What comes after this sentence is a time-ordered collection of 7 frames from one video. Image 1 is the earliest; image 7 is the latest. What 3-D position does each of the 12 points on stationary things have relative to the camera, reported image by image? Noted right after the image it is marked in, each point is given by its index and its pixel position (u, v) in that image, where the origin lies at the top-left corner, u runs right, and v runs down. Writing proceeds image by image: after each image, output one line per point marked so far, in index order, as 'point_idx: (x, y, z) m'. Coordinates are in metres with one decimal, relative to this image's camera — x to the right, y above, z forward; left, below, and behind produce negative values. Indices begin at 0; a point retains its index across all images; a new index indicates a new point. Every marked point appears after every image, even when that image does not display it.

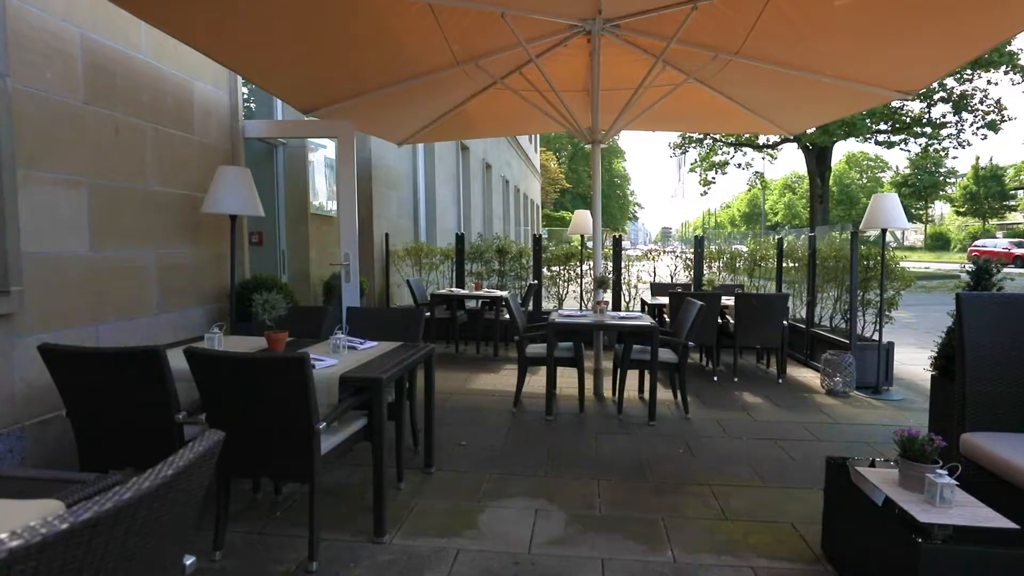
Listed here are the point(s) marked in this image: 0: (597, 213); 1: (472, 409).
0: (+0.7, +0.6, +5.0) m
1: (-0.3, -0.9, +4.3) m
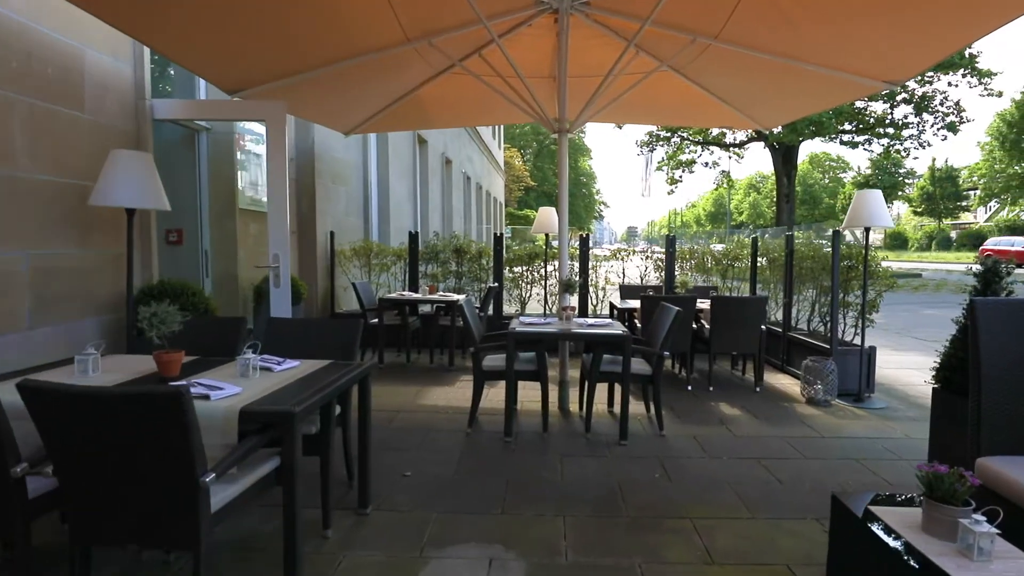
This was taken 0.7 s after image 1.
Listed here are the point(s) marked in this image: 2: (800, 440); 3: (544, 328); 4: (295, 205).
0: (+0.4, +0.6, +4.5) m
1: (-0.6, -0.9, +3.8) m
2: (+1.8, -1.0, +3.8) m
3: (+0.2, -0.3, +3.9) m
4: (-2.5, +0.9, +6.7) m
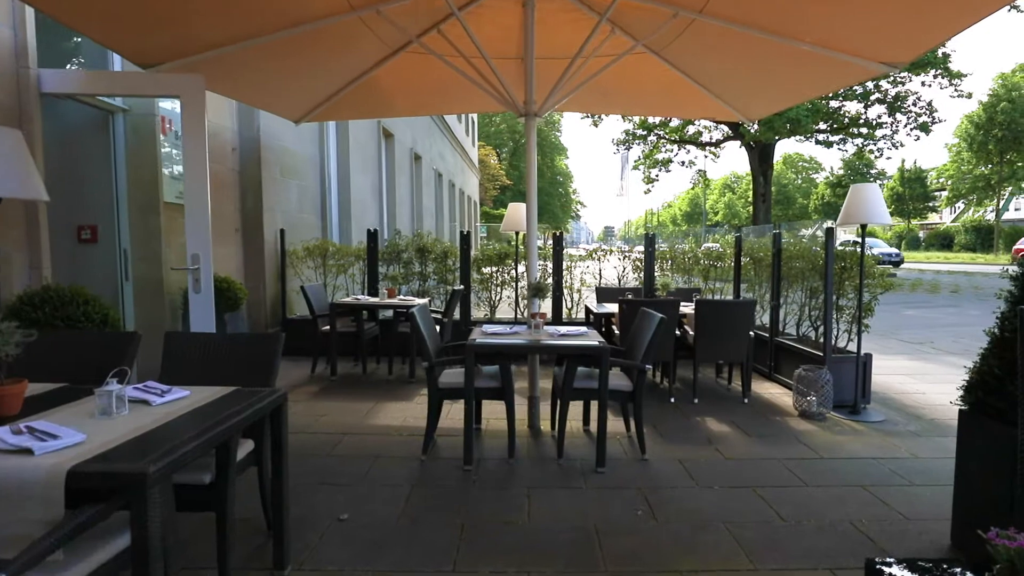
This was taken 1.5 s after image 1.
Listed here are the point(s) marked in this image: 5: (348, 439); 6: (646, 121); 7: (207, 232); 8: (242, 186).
0: (+0.1, +0.6, +4.1) m
1: (-0.8, -1.0, +3.3) m
2: (+1.6, -1.0, +3.3) m
3: (0.0, -0.3, +3.4) m
4: (-2.8, +0.9, +6.1) m
5: (-1.0, -0.9, +3.6) m
6: (+3.1, +3.7, +13.5) m
7: (-1.8, +0.3, +3.4) m
8: (-2.8, +1.1, +6.1) m
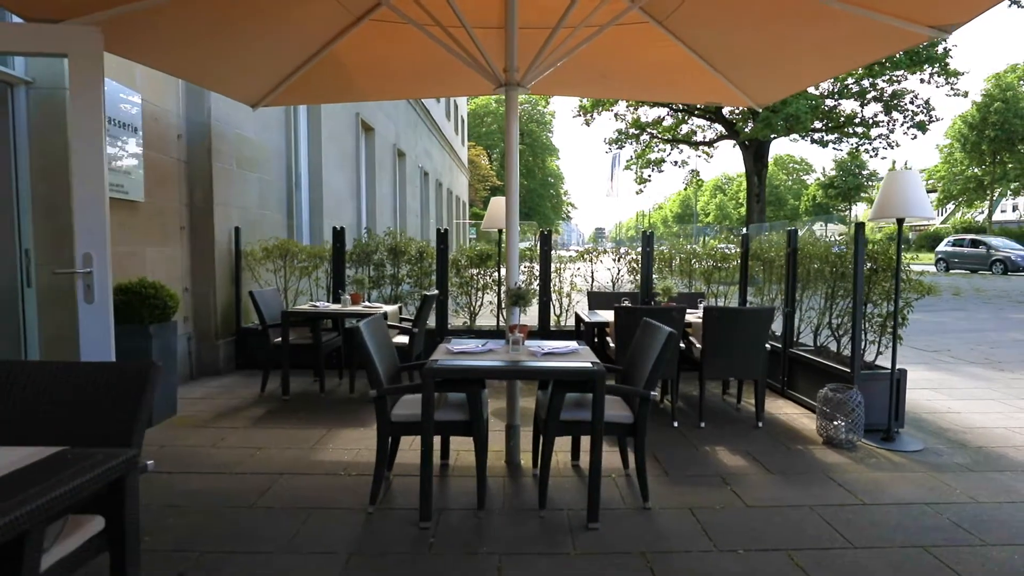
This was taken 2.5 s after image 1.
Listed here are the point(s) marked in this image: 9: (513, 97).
0: (0.0, +0.5, +3.4) m
1: (-0.9, -1.0, +2.6) m
2: (+1.5, -1.0, +2.7) m
3: (-0.1, -0.3, +2.7) m
4: (-3.0, +0.9, +5.4) m
5: (-1.2, -1.0, +3.0) m
6: (+2.8, +3.7, +12.9) m
7: (-1.9, +0.3, +2.7) m
8: (-3.0, +1.0, +5.4) m
9: (0.0, +1.1, +3.4) m
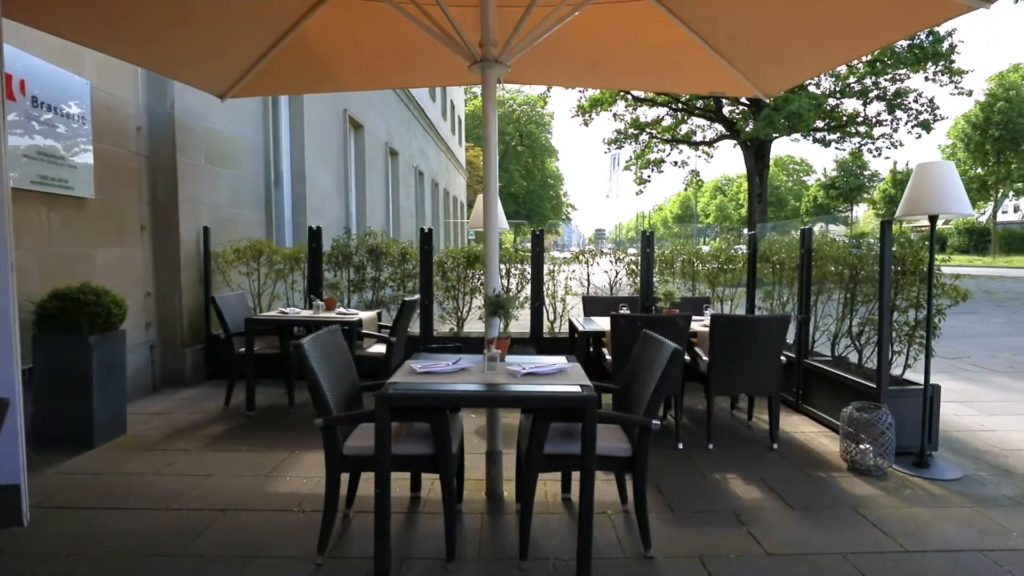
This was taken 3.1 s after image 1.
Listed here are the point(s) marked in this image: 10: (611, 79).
0: (-0.1, +0.5, +3.0) m
1: (-1.0, -1.0, +2.2) m
2: (+1.4, -1.1, +2.3) m
3: (-0.2, -0.4, +2.3) m
4: (-3.1, +0.8, +5.0) m
5: (-1.3, -1.0, +2.5) m
6: (+2.7, +3.6, +12.5) m
7: (-2.0, +0.3, +2.3) m
8: (-3.1, +1.0, +5.0) m
9: (-0.1, +1.1, +3.0) m
10: (+0.8, +1.6, +4.6) m
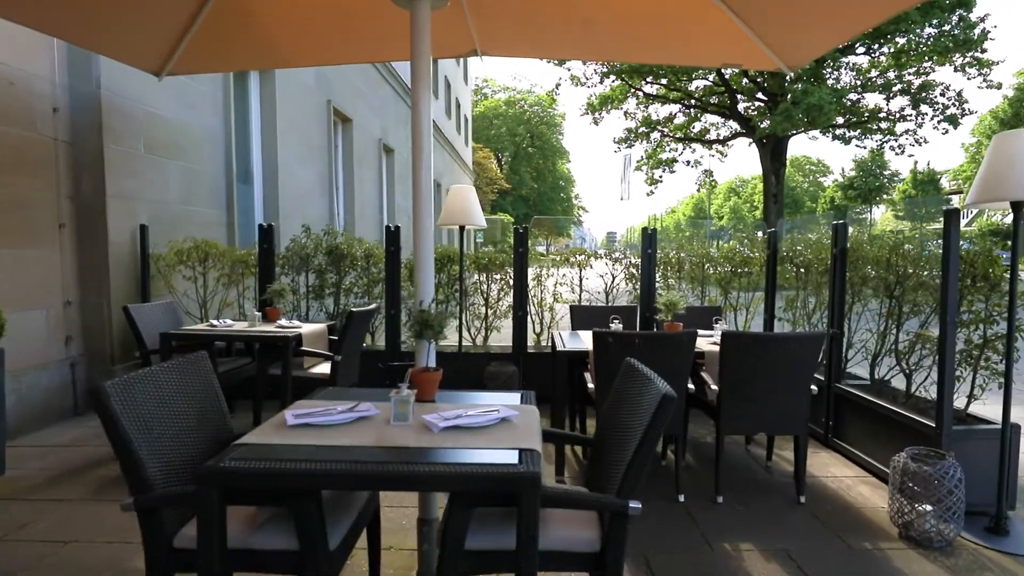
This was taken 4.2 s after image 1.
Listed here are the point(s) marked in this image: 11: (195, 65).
0: (-0.3, +0.5, +2.3) m
1: (-1.3, -1.1, +1.5) m
2: (+1.2, -1.1, +1.5) m
3: (-0.5, -0.4, +1.6) m
4: (-3.3, +0.8, +4.3) m
5: (-1.5, -1.1, +1.9) m
6: (+2.7, +3.5, +11.7) m
7: (-2.2, +0.2, +1.6) m
8: (-3.3, +0.9, +4.3) m
9: (-0.3, +1.0, +2.3) m
10: (+0.6, +1.6, +3.9) m
11: (-2.4, +1.6, +4.3) m
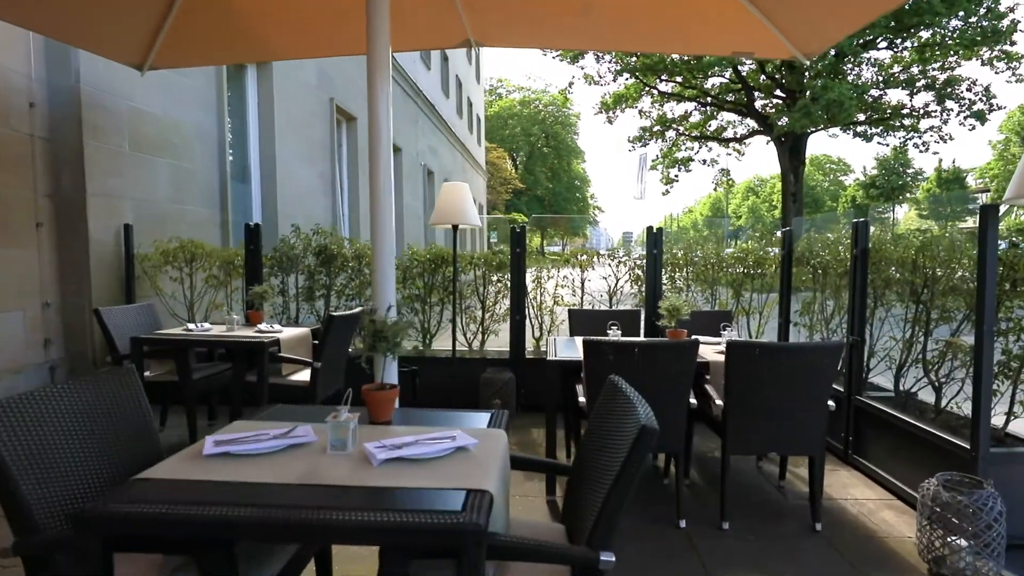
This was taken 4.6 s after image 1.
0: (-0.4, +0.5, +2.0) m
1: (-1.4, -1.1, +1.3) m
2: (+1.1, -1.1, +1.2) m
3: (-0.6, -0.4, +1.3) m
4: (-3.3, +0.8, +4.2) m
5: (-1.6, -1.1, +1.6) m
6: (+2.9, +3.5, +11.4) m
7: (-2.3, +0.2, +1.5) m
8: (-3.3, +0.9, +4.2) m
9: (-0.4, +1.0, +2.0) m
10: (+0.6, +1.6, +3.6) m
11: (-2.4, +1.6, +4.1) m
